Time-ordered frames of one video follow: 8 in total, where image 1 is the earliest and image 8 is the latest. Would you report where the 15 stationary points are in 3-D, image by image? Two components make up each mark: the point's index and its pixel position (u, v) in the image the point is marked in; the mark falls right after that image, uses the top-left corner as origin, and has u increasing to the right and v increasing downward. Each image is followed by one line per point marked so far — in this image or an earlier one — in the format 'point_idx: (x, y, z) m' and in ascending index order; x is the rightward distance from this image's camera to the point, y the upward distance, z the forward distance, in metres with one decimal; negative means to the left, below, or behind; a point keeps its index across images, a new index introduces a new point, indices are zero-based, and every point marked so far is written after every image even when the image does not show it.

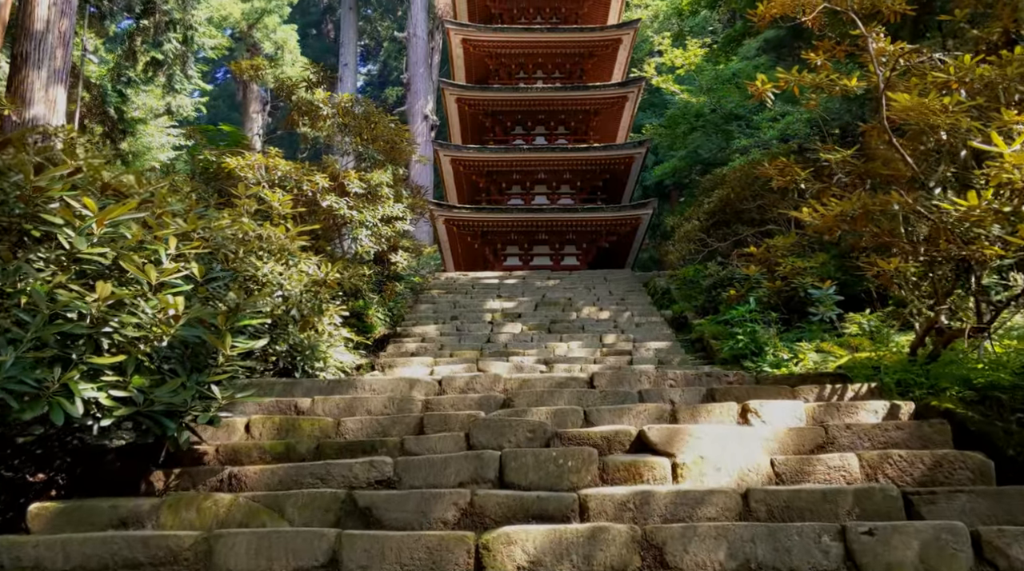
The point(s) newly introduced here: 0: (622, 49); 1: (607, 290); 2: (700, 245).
0: (+1.8, +3.9, +15.2) m
1: (+1.1, -0.1, +10.8) m
2: (+2.2, +0.5, +10.8) m
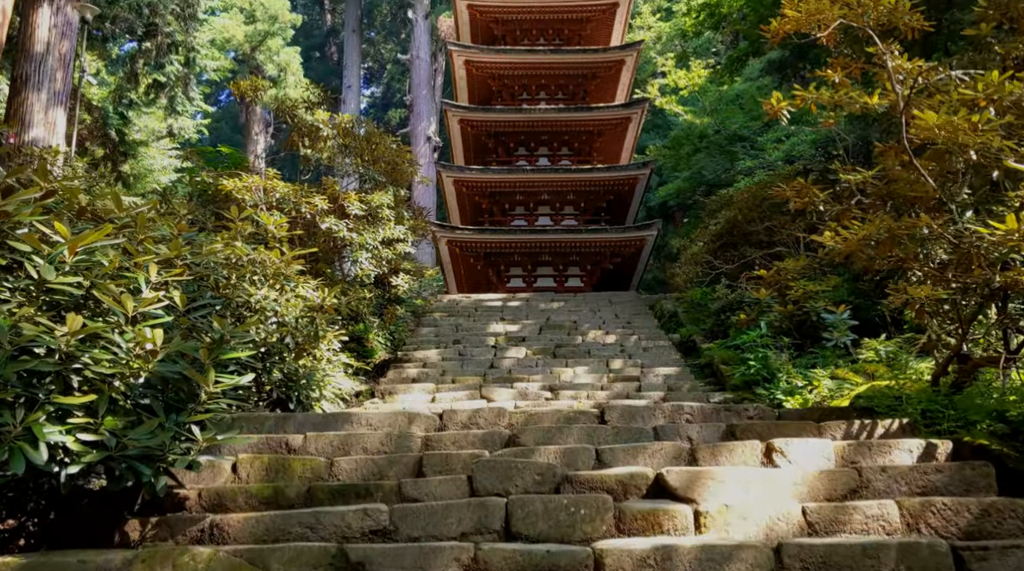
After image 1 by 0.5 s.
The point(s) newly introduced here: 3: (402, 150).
0: (+1.8, +3.5, +15.1) m
1: (+1.2, -0.3, +10.5) m
2: (+2.2, +0.2, +10.6) m
3: (-1.1, +1.4, +9.4) m
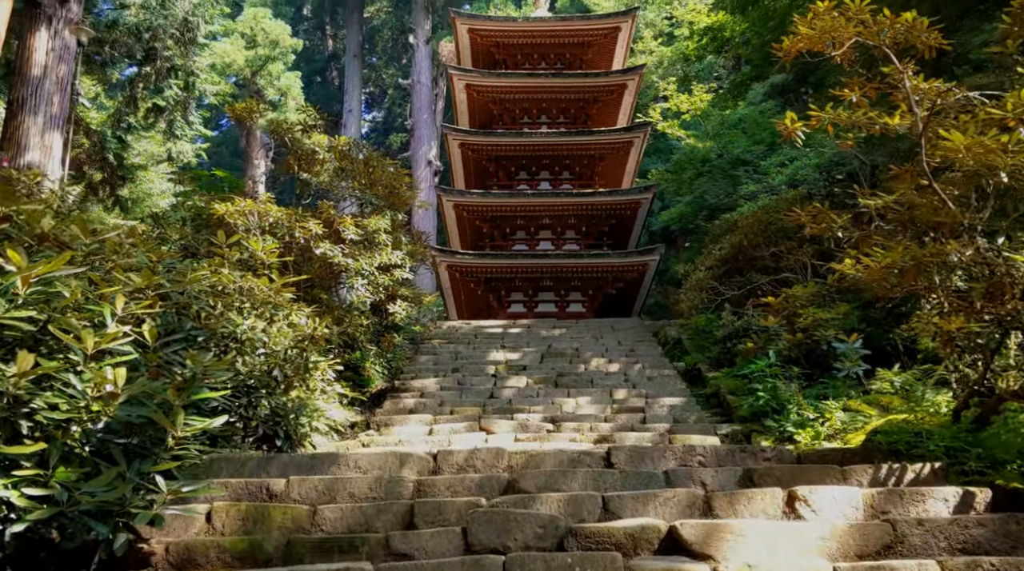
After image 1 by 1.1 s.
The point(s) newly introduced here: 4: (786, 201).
0: (+1.9, +3.1, +14.9) m
1: (+1.2, -0.6, +10.3) m
2: (+2.3, -0.1, +10.4) m
3: (-1.1, +1.1, +9.2) m
4: (+3.1, +0.9, +10.4) m
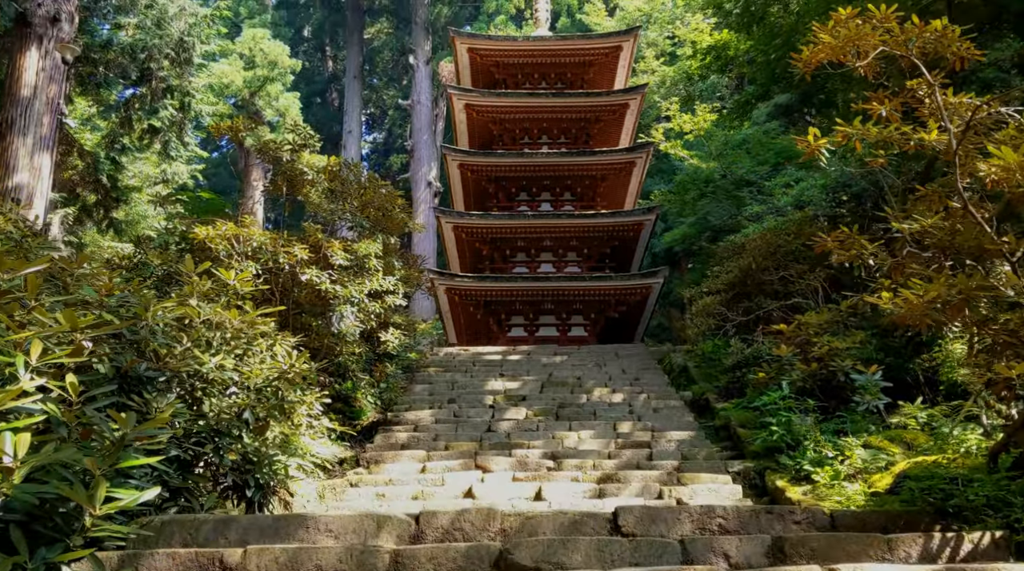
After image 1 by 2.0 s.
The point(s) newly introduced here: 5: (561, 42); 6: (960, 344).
0: (+1.8, +2.7, +14.6) m
1: (+1.2, -0.9, +9.9) m
2: (+2.2, -0.4, +10.0) m
3: (-1.1, +0.9, +8.8) m
4: (+3.0, +0.7, +10.0) m
5: (+0.8, +4.0, +15.2) m
6: (+3.2, -0.4, +6.5) m
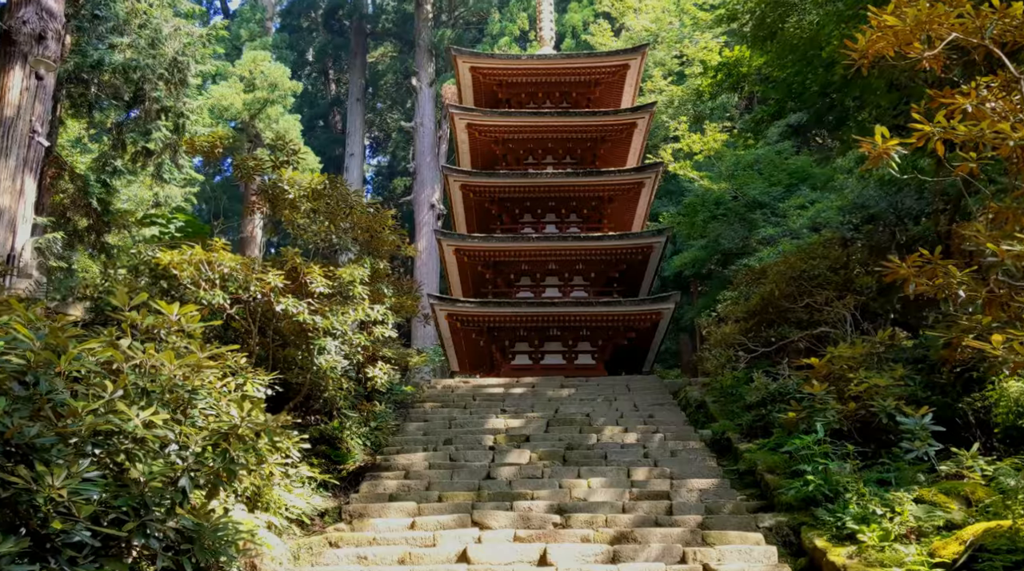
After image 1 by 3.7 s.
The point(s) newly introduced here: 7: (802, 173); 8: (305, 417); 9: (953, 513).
0: (+1.9, +2.3, +14.0) m
1: (+1.2, -1.2, +9.1) m
2: (+2.3, -0.6, +9.2) m
3: (-1.1, +0.6, +8.1) m
4: (+3.1, +0.4, +9.3) m
5: (+0.8, +3.6, +14.6) m
6: (+3.2, -0.6, +5.8) m
7: (+4.5, +1.8, +14.5) m
8: (-1.7, -1.1, +7.6) m
9: (+2.4, -1.2, +5.0) m
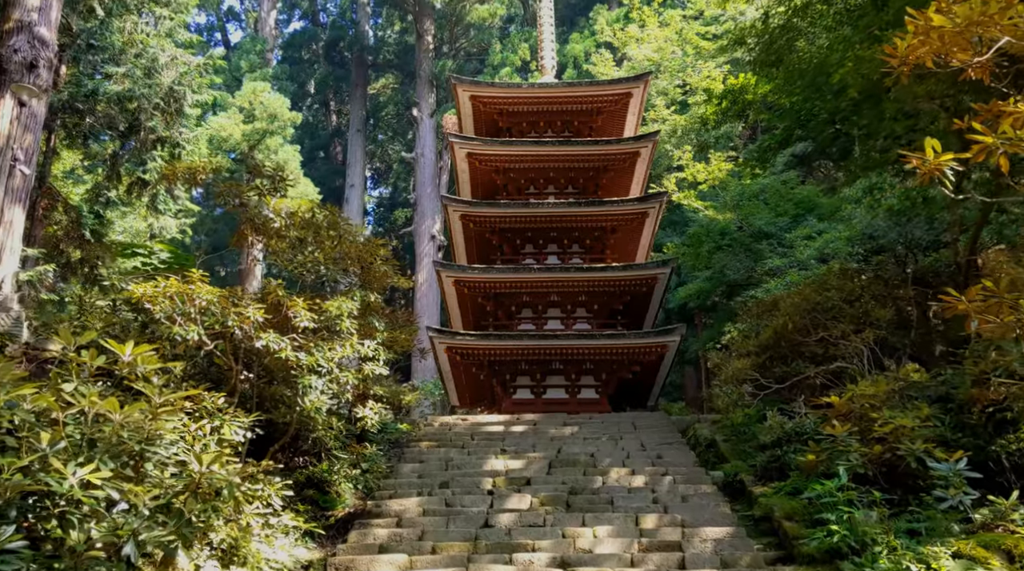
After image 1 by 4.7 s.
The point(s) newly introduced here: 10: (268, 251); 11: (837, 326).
0: (+1.9, +1.8, +13.6) m
1: (+1.2, -1.5, +8.7) m
2: (+2.3, -1.0, +8.8) m
3: (-1.1, +0.3, +7.7) m
4: (+3.1, +0.1, +8.9) m
5: (+0.9, +3.1, +14.3) m
6: (+3.2, -0.8, +5.3) m
7: (+4.5, +1.3, +14.2) m
8: (-1.7, -1.3, +7.1) m
9: (+2.4, -1.4, +4.5) m
10: (-2.1, +0.3, +8.0) m
11: (+2.9, -0.4, +8.3) m
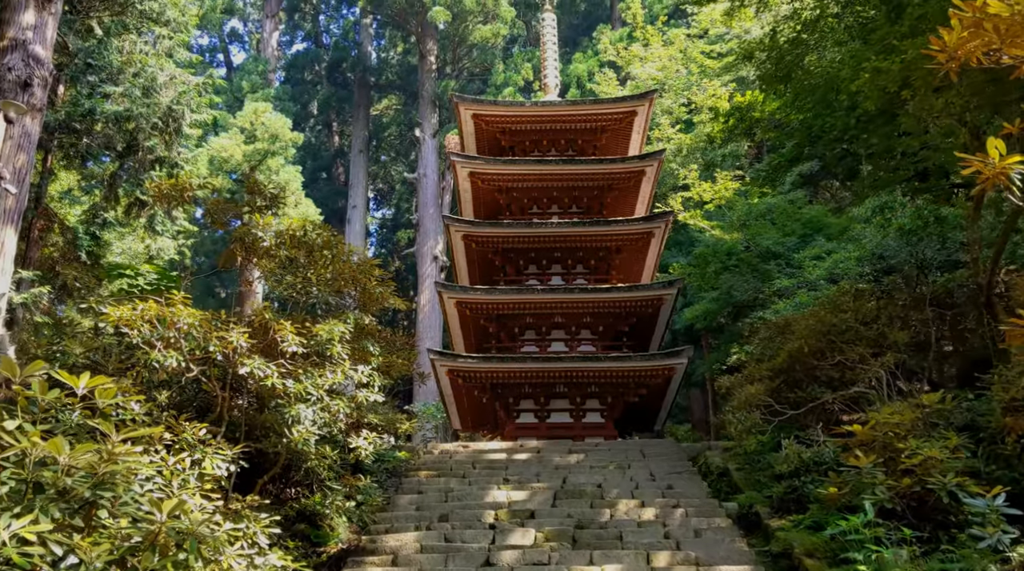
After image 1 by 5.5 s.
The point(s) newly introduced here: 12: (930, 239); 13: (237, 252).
0: (+2.0, +1.5, +13.3) m
1: (+1.2, -1.7, +8.3) m
2: (+2.3, -1.2, +8.4) m
3: (-1.1, +0.1, +7.4) m
4: (+3.1, -0.1, +8.6) m
5: (+0.9, +2.7, +14.0) m
6: (+3.2, -0.9, +5.0) m
7: (+4.6, +1.0, +13.8) m
8: (-1.7, -1.5, +6.8) m
9: (+2.4, -1.5, +4.1) m
10: (-2.1, +0.1, +7.6) m
11: (+2.9, -0.5, +7.9) m
12: (+4.3, +0.5, +9.7) m
13: (-2.2, +0.3, +7.4) m
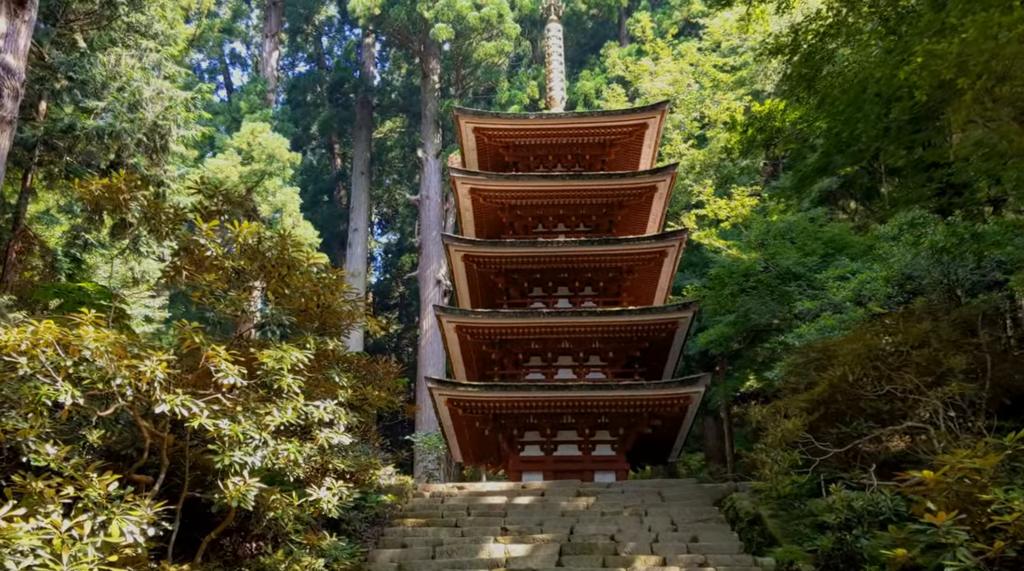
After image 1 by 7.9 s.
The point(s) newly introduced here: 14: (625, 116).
0: (+2.0, +1.2, +12.3) m
1: (+1.2, -1.8, +7.2) m
2: (+2.3, -1.3, +7.3) m
3: (-1.1, 0.0, +6.4) m
4: (+3.1, -0.3, +7.5) m
5: (+0.9, +2.4, +13.0) m
6: (+3.1, -1.0, +3.9) m
7: (+4.6, +0.7, +12.8) m
8: (-1.7, -1.6, +5.7) m
9: (+2.4, -1.5, +3.0) m
10: (-2.1, 0.0, +6.6) m
11: (+2.9, -0.7, +6.8) m
12: (+4.3, +0.3, +8.6) m
13: (-2.2, +0.1, +6.4) m
14: (+1.6, +2.4, +12.9) m
